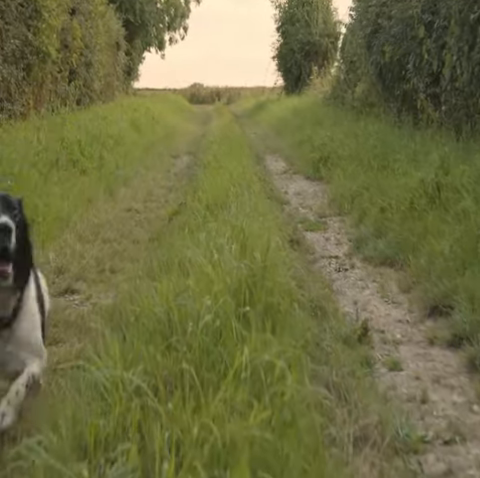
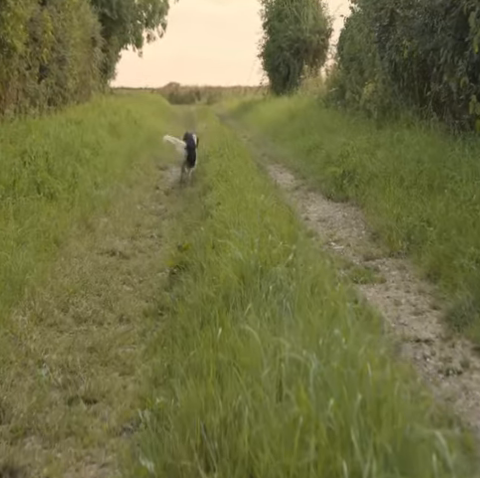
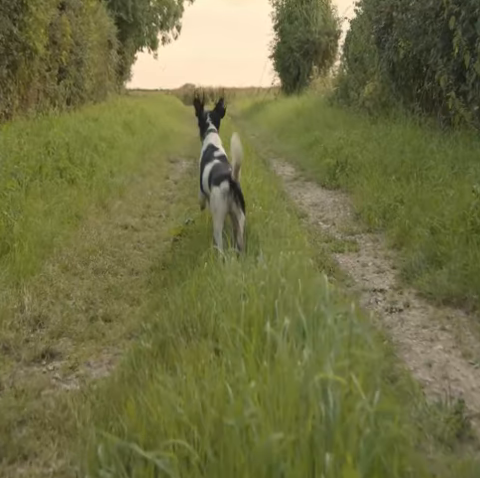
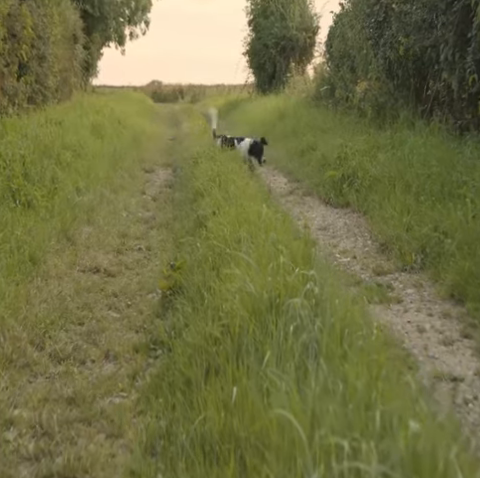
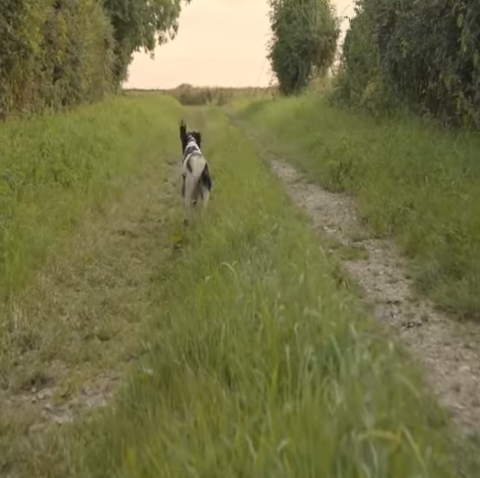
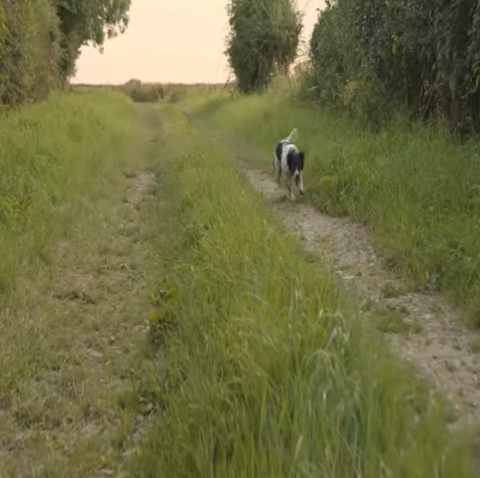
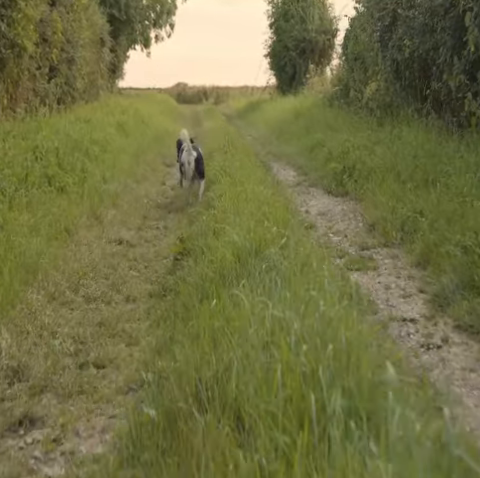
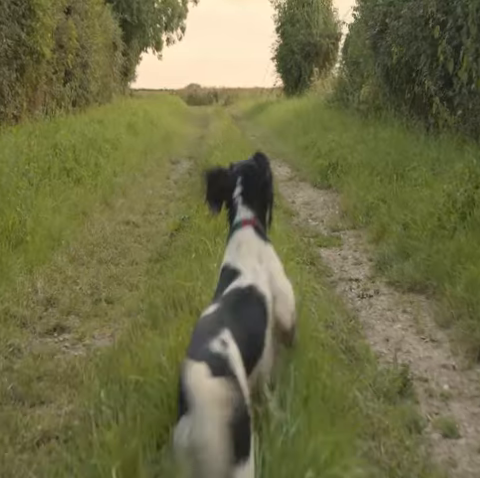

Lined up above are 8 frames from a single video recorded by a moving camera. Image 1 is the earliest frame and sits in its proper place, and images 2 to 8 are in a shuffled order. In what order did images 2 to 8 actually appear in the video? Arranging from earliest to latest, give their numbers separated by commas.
8, 3, 5, 7, 2, 4, 6
